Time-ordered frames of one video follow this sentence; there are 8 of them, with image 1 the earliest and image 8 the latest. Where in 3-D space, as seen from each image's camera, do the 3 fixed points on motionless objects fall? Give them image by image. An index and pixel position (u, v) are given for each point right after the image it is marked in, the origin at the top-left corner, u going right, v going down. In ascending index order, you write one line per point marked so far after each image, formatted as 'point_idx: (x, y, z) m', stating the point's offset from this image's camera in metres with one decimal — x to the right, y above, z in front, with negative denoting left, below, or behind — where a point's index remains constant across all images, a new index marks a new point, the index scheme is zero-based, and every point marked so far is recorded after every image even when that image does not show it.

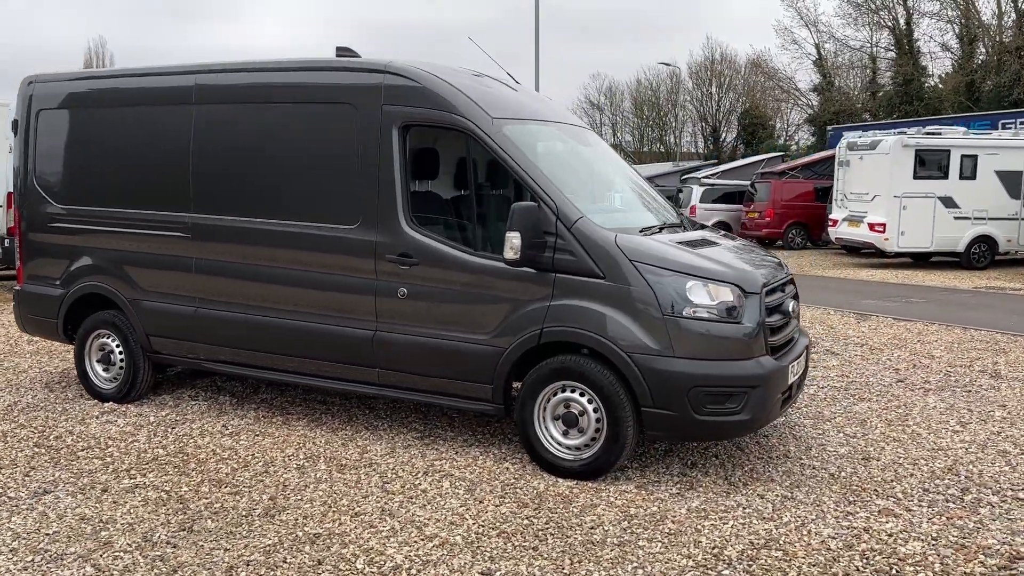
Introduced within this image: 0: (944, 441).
0: (+2.4, -0.8, +4.8) m
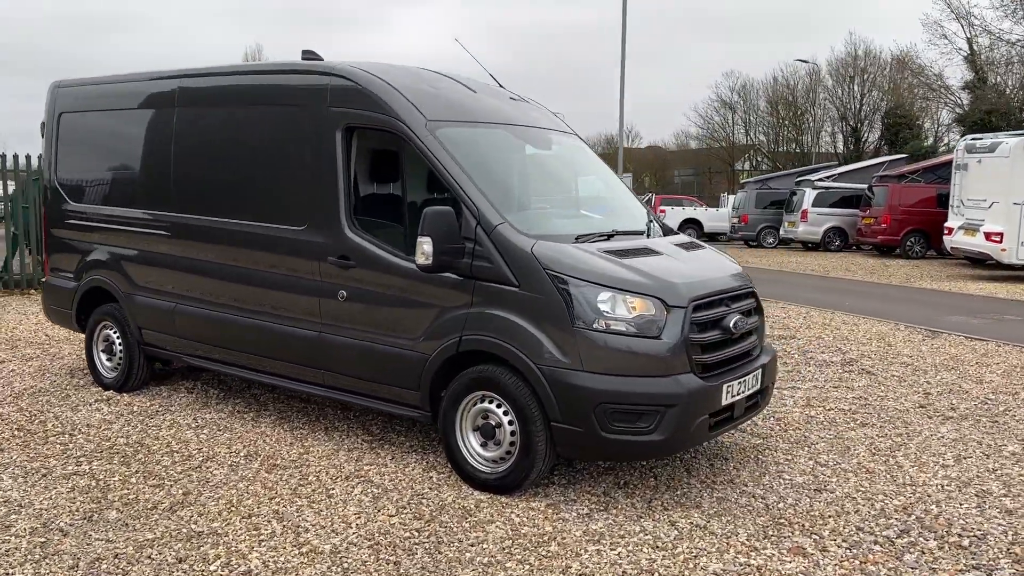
0: (+2.0, -0.9, +4.4) m
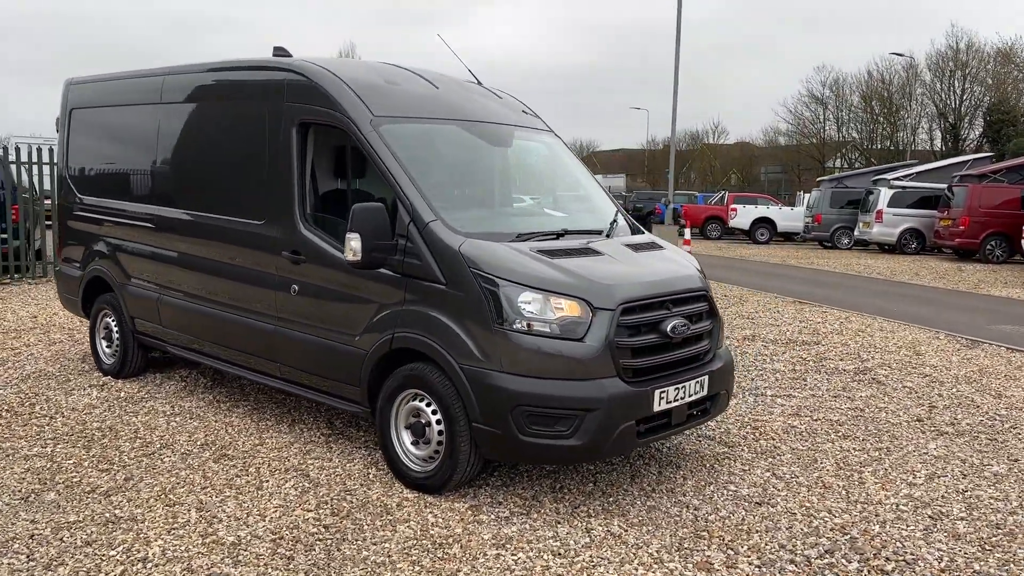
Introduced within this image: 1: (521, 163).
0: (+1.7, -1.0, +4.1) m
1: (0.0, +0.7, +4.8) m
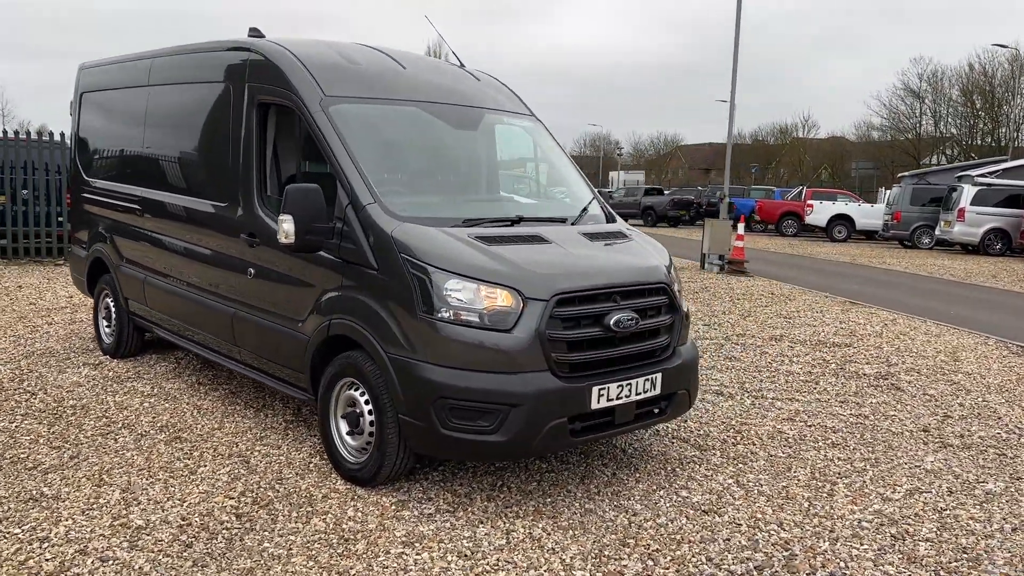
0: (+1.4, -1.0, +3.8) m
1: (-0.1, +0.7, +4.6) m
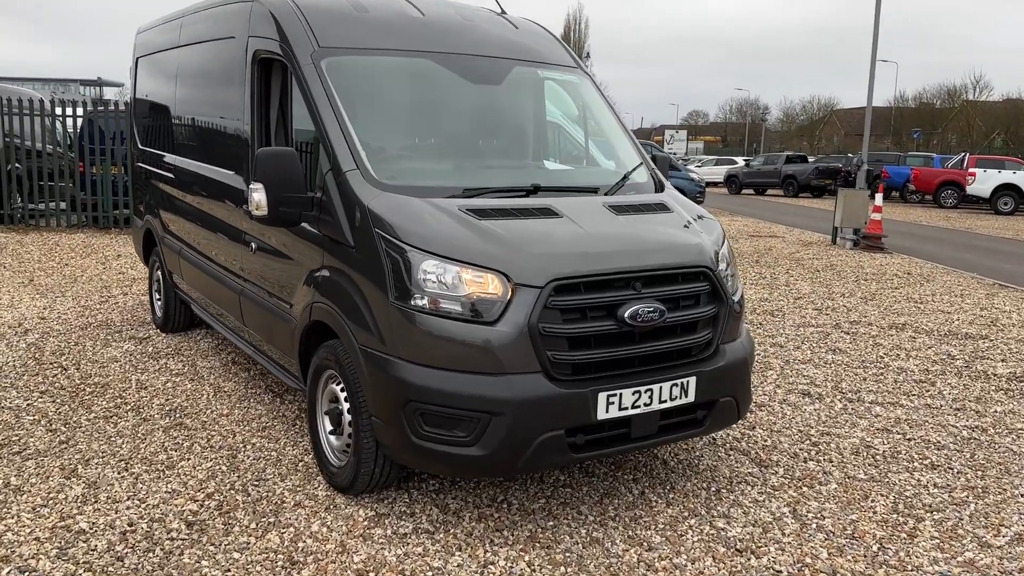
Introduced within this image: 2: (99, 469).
0: (+1.4, -0.9, +3.0) m
1: (0.0, +0.8, +4.0) m
2: (-1.7, -0.7, +3.6) m
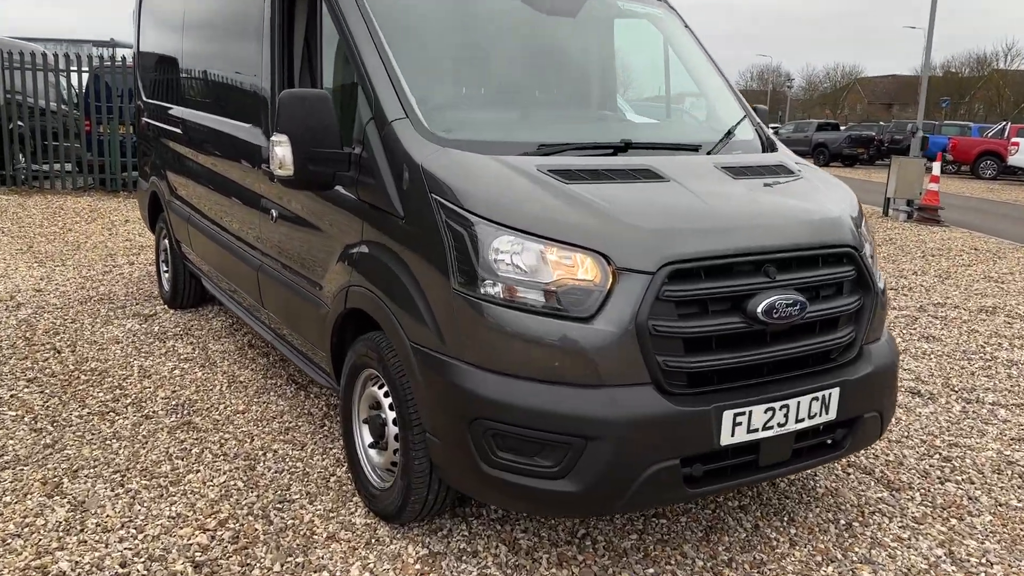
0: (+1.7, -0.9, +2.3) m
1: (+0.3, +0.9, +3.3) m
2: (-1.4, -0.7, +3.0) m
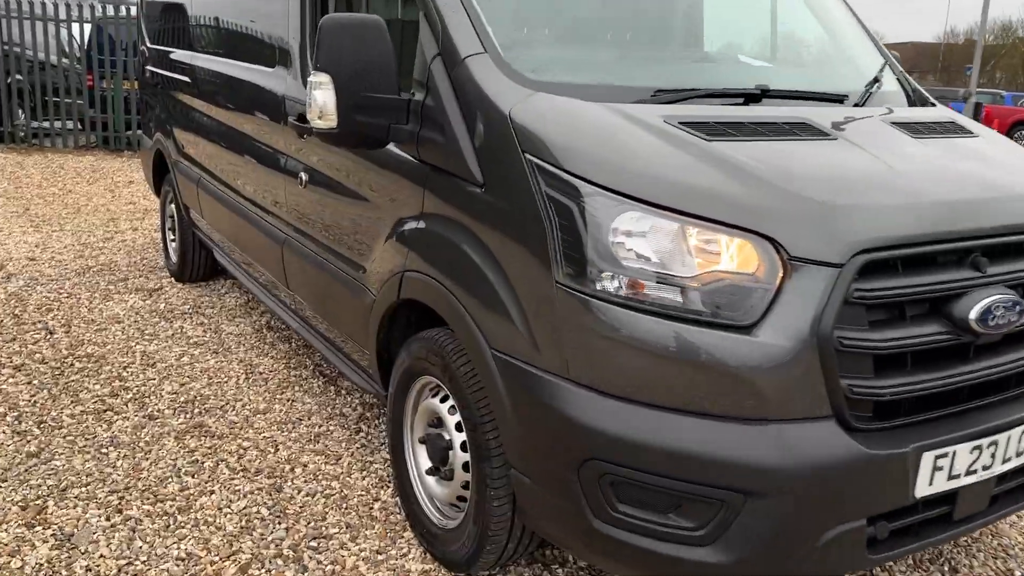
0: (+1.9, -0.9, +1.7) m
1: (+0.6, +1.0, +2.6) m
2: (-1.2, -0.6, +2.4) m
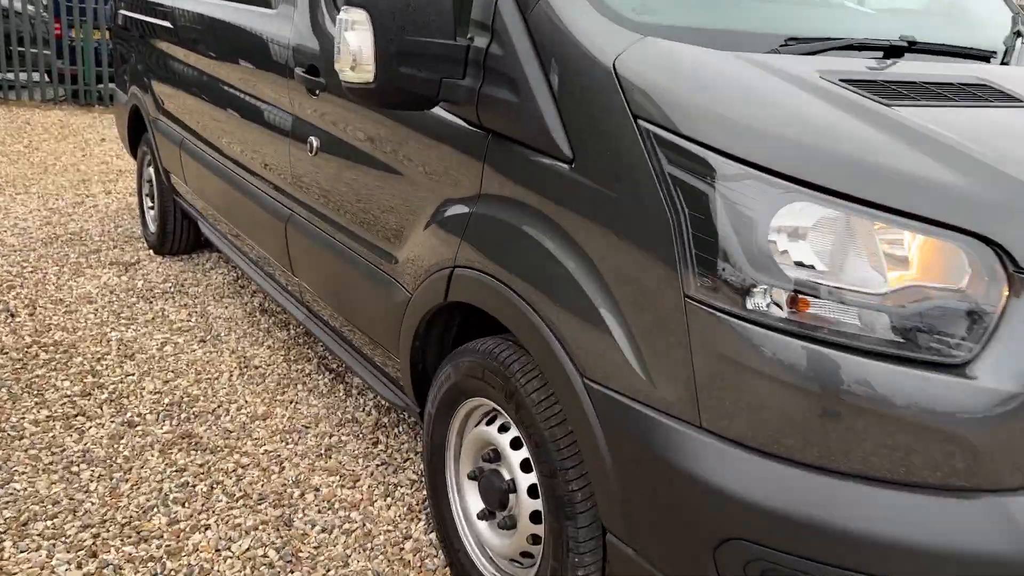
0: (+2.1, -0.9, +1.4) m
1: (+0.7, +1.0, +2.2) m
2: (-1.0, -0.6, +2.0) m
